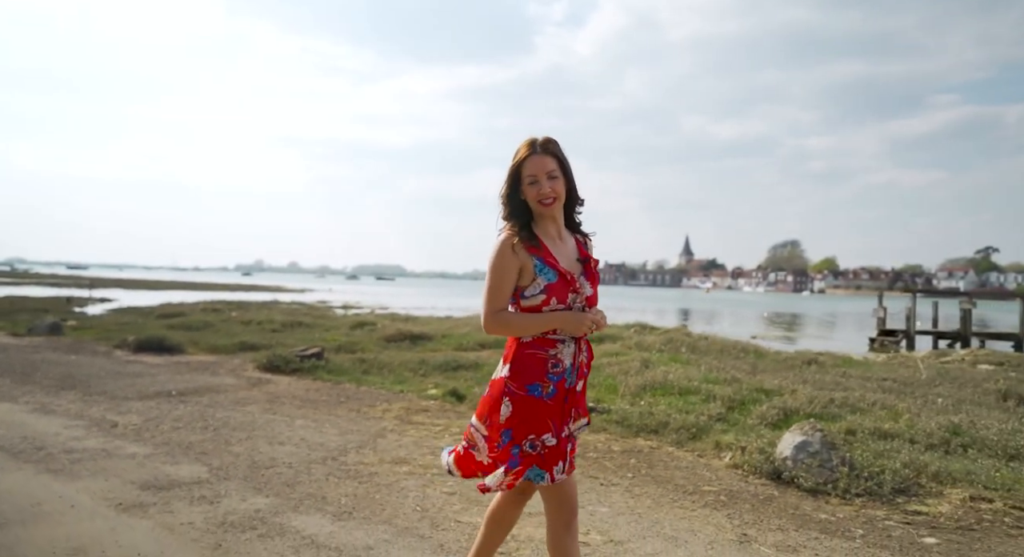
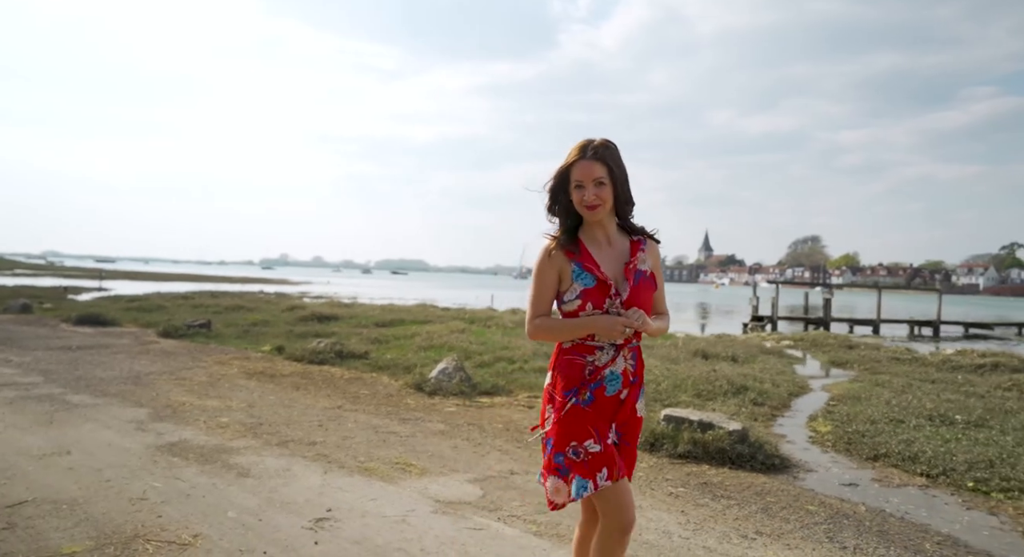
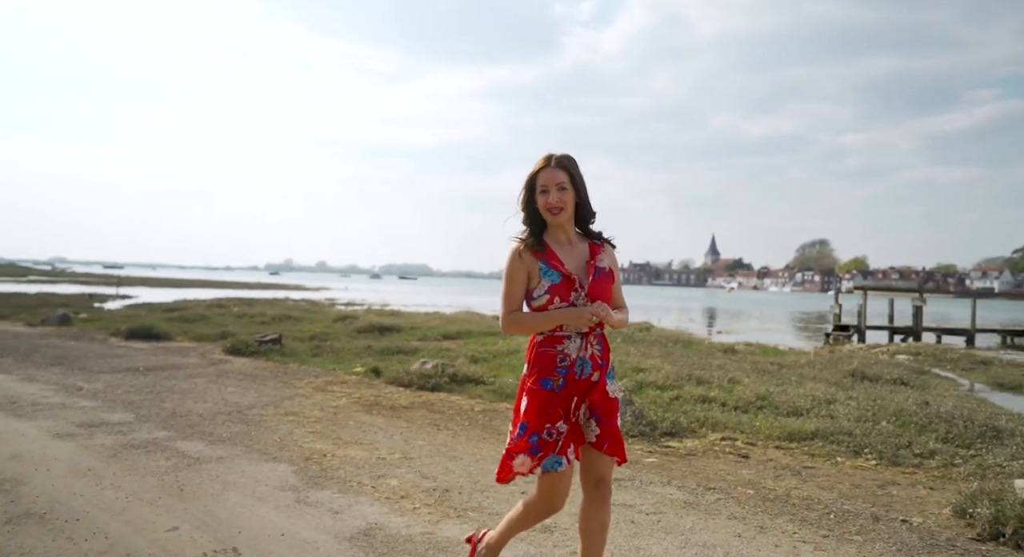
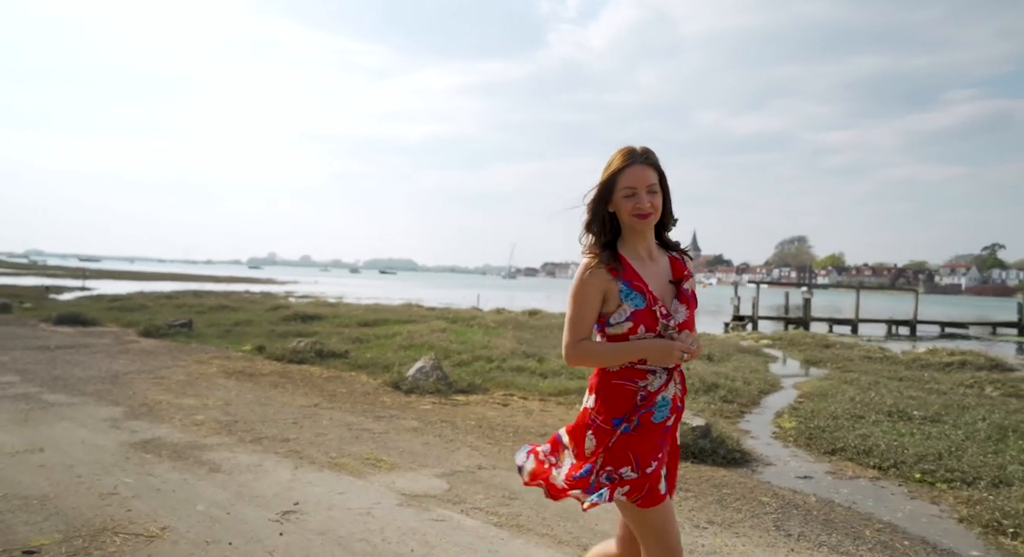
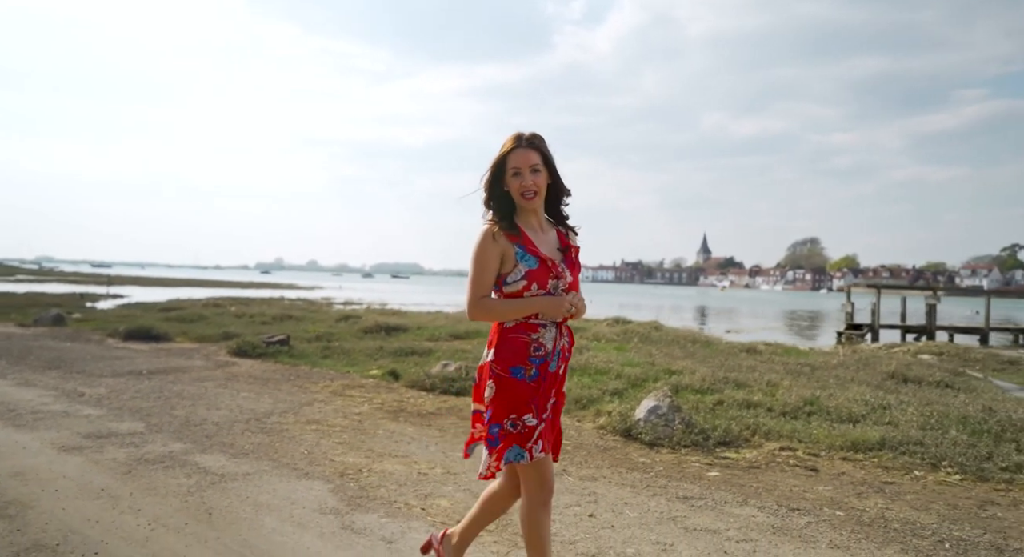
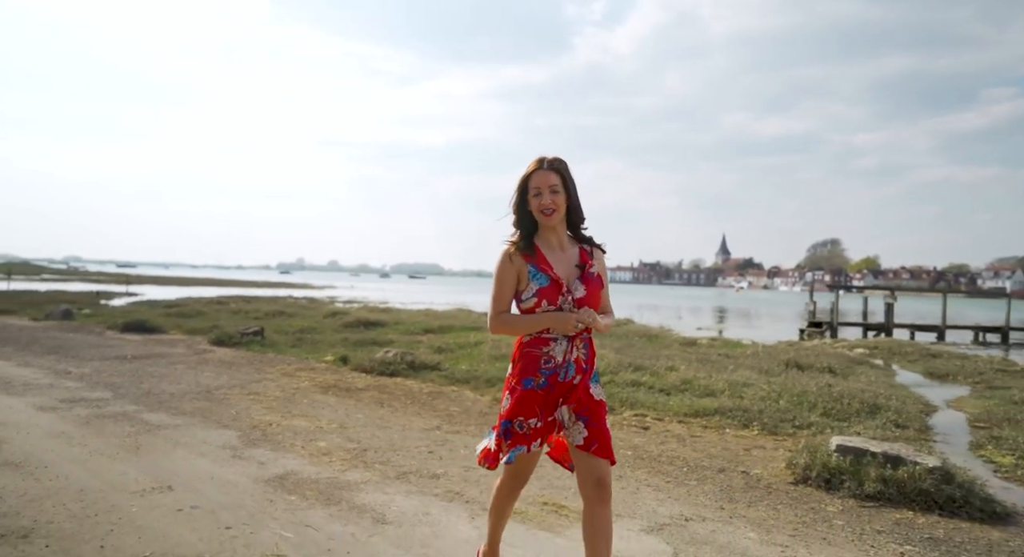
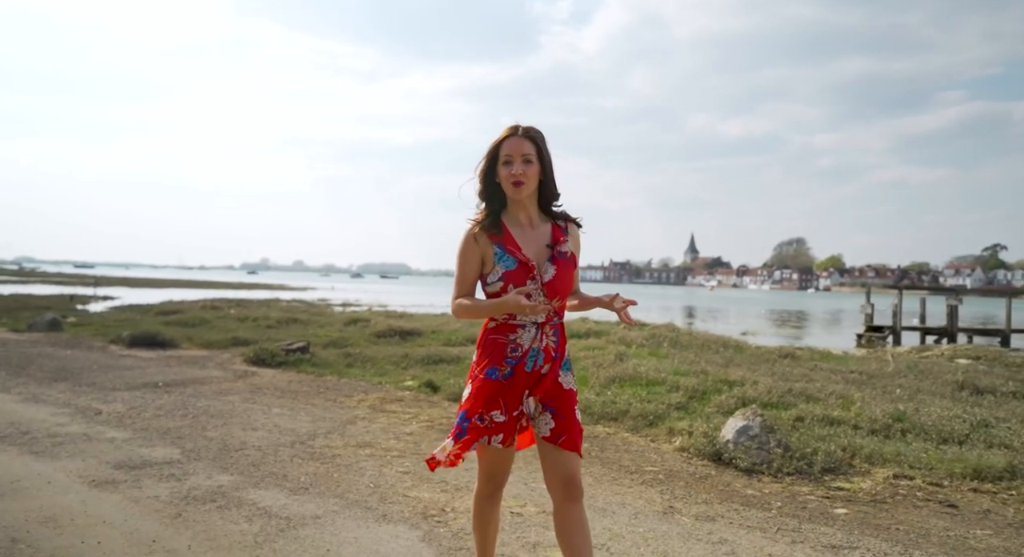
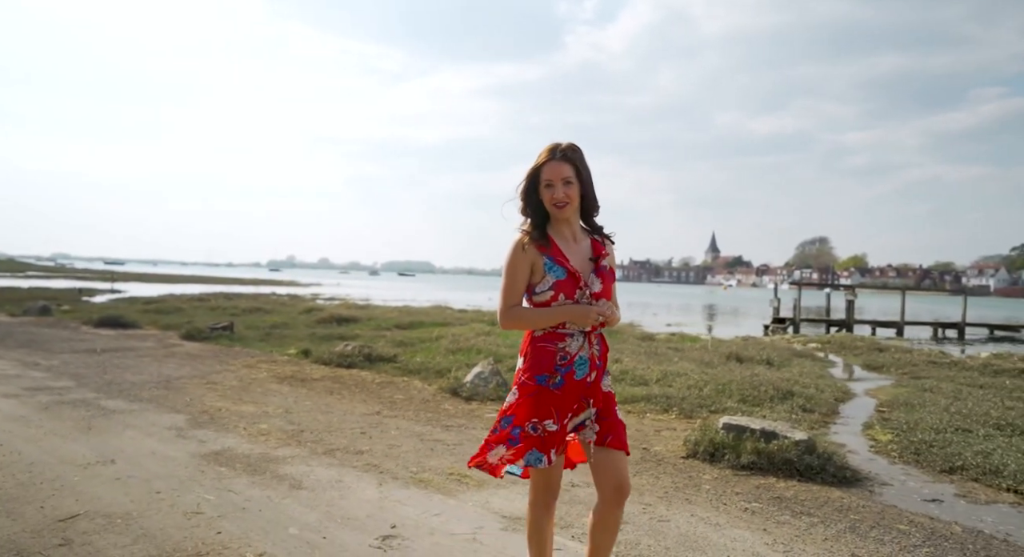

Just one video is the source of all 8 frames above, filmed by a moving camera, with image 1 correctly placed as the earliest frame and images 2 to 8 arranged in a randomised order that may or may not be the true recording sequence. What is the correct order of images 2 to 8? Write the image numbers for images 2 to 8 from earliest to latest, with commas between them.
7, 5, 3, 6, 8, 2, 4
